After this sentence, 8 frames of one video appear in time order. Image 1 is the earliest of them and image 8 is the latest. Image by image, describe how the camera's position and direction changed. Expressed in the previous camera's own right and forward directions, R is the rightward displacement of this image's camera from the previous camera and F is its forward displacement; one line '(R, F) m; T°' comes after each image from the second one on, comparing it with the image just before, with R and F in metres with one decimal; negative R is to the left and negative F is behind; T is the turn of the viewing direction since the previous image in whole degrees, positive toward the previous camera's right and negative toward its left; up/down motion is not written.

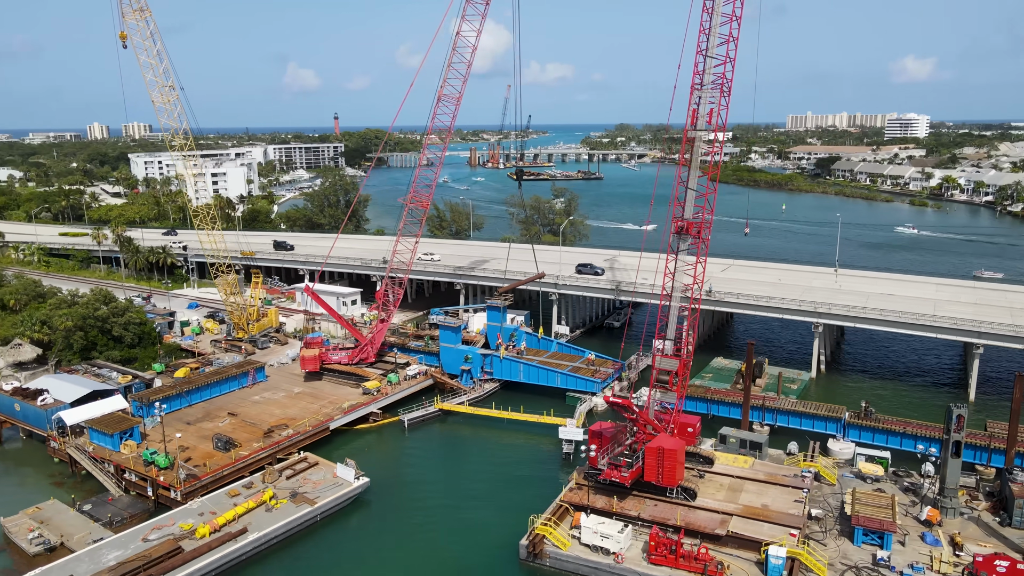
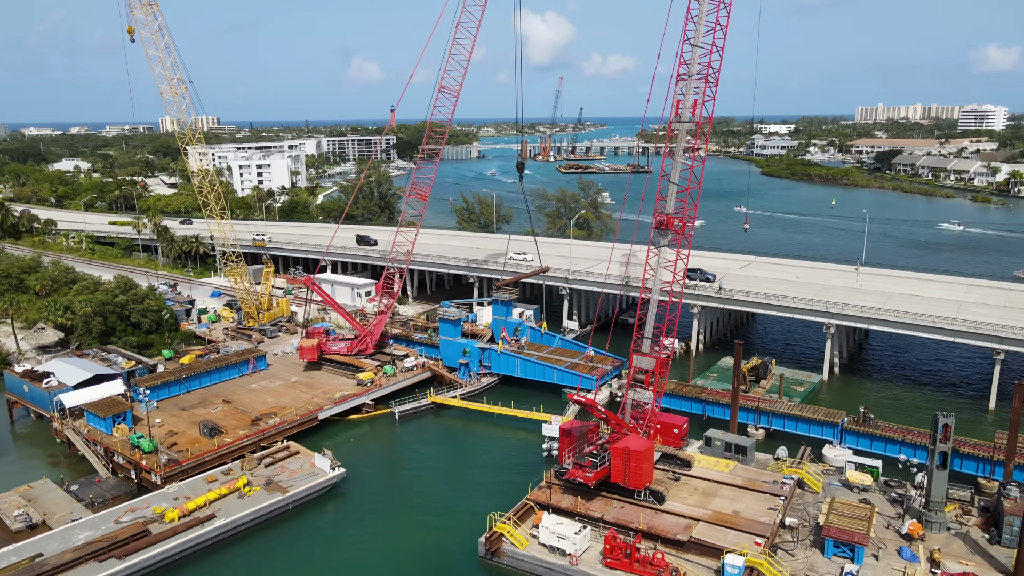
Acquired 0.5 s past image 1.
(+2.7, +0.4) m; -4°
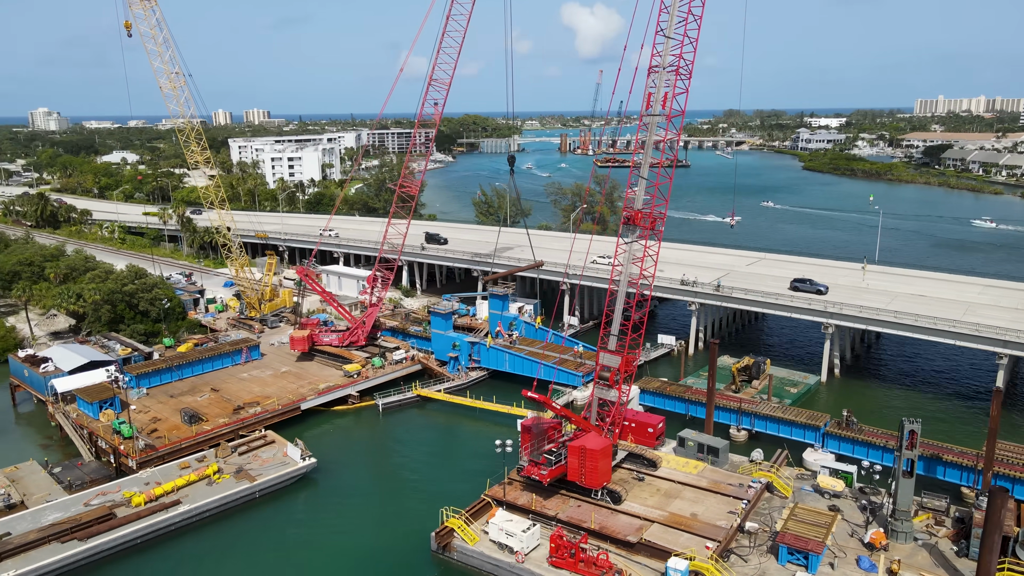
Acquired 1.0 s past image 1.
(+2.6, +0.2) m; -3°
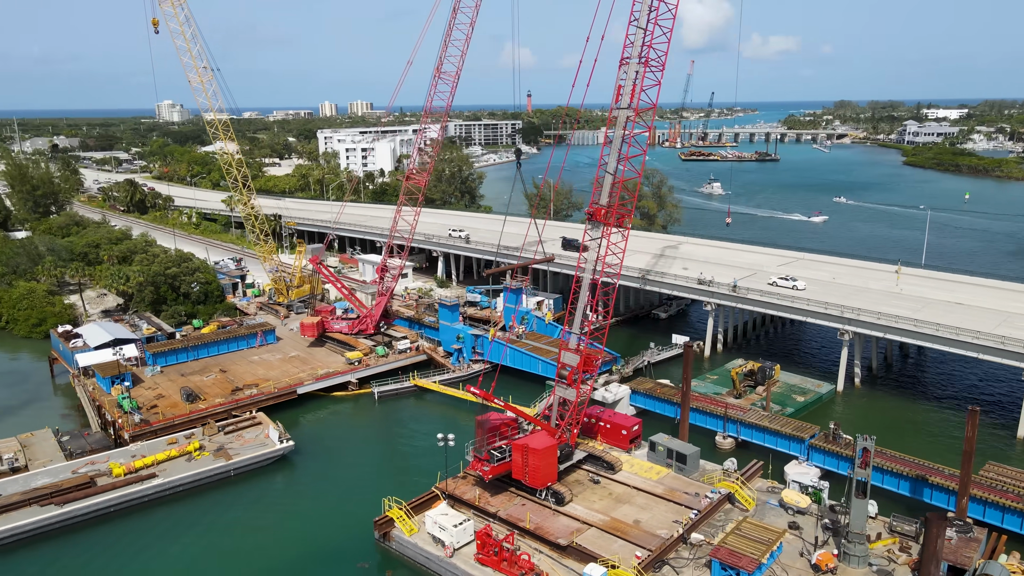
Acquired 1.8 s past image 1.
(+4.2, +0.4) m; -7°
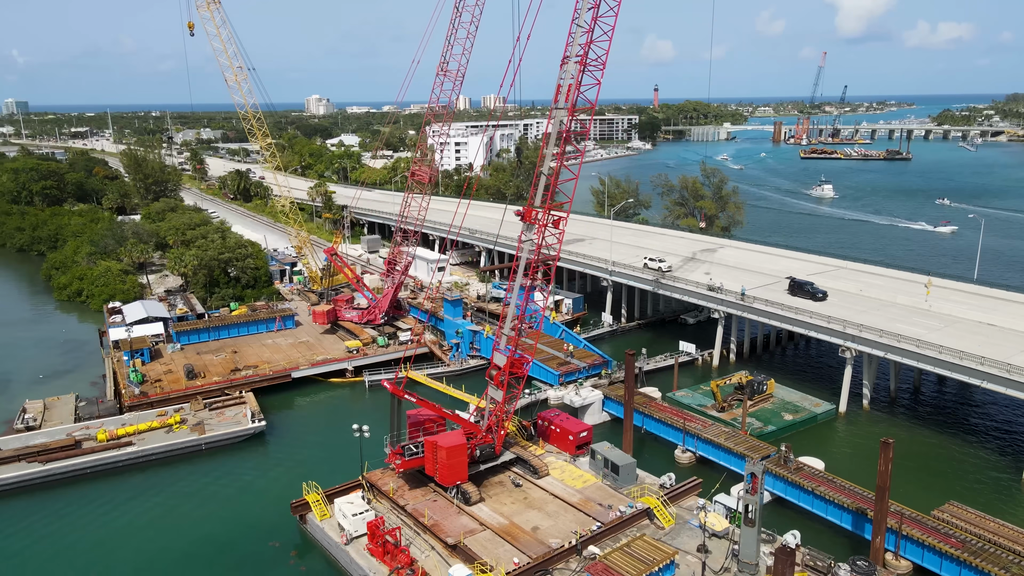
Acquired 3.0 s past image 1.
(+6.0, +0.5) m; -10°
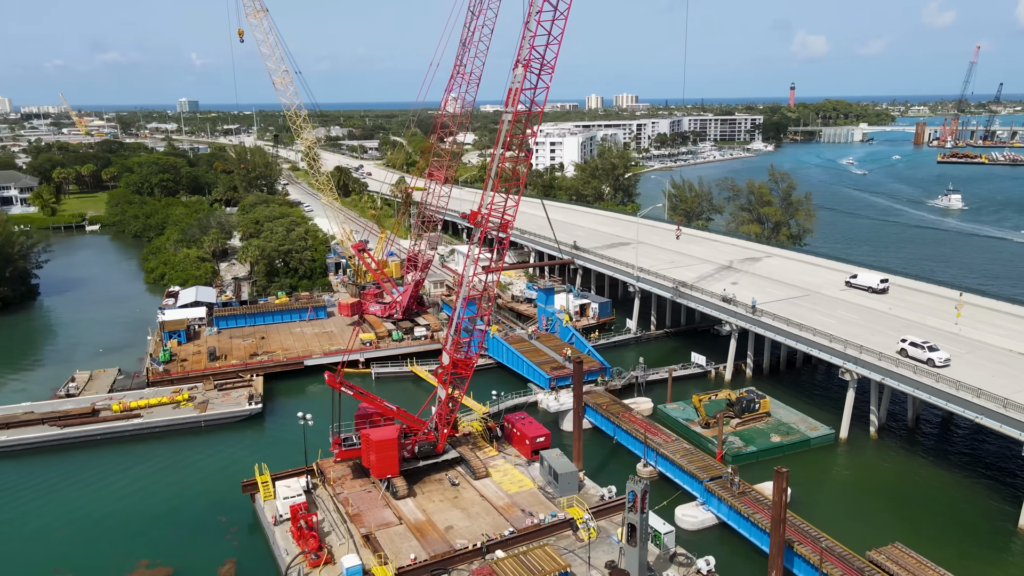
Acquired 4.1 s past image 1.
(+5.6, +0.3) m; -10°
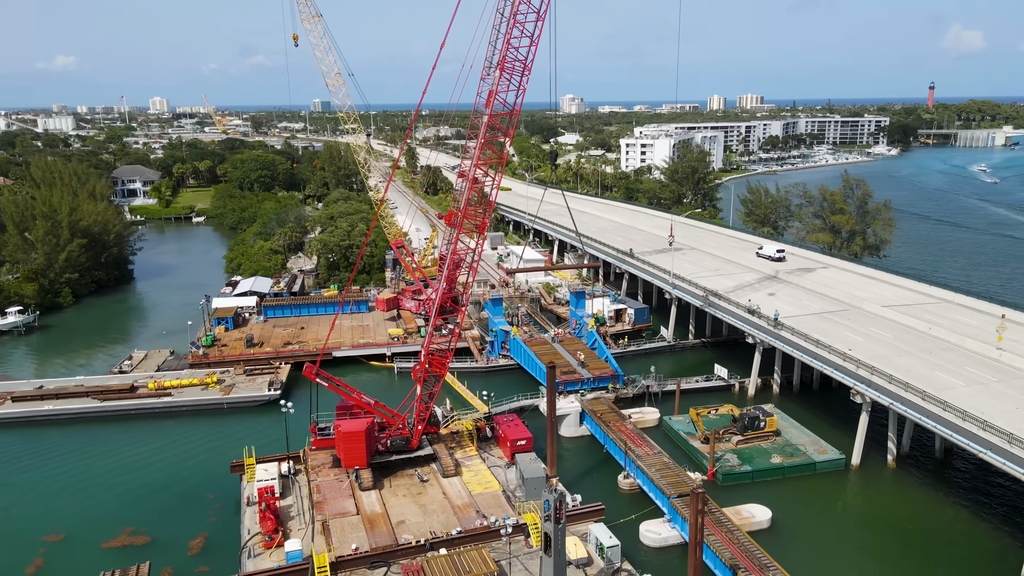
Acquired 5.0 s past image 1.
(+4.3, +0.3) m; -9°
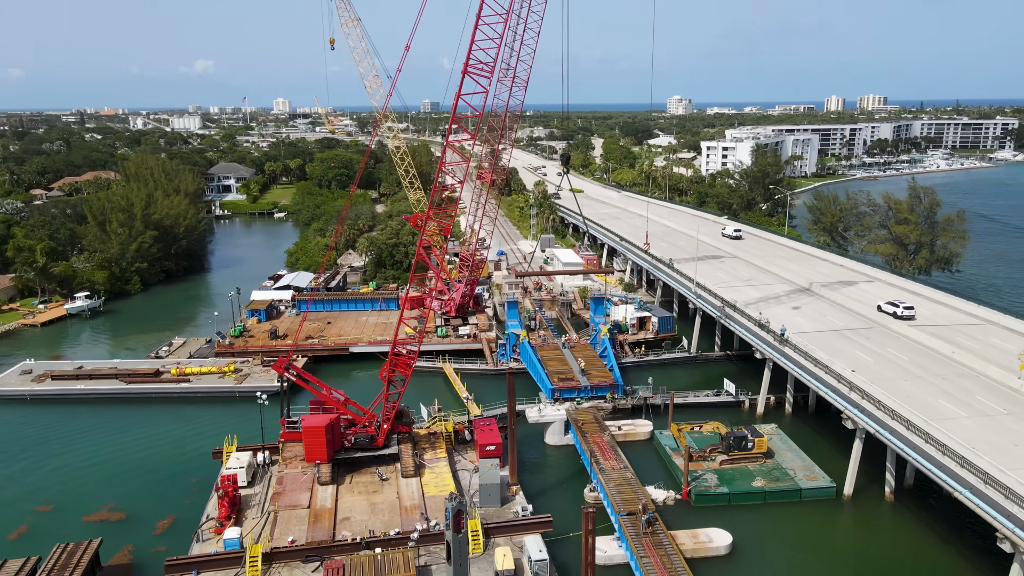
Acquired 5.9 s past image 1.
(+4.3, +0.5) m; -8°
